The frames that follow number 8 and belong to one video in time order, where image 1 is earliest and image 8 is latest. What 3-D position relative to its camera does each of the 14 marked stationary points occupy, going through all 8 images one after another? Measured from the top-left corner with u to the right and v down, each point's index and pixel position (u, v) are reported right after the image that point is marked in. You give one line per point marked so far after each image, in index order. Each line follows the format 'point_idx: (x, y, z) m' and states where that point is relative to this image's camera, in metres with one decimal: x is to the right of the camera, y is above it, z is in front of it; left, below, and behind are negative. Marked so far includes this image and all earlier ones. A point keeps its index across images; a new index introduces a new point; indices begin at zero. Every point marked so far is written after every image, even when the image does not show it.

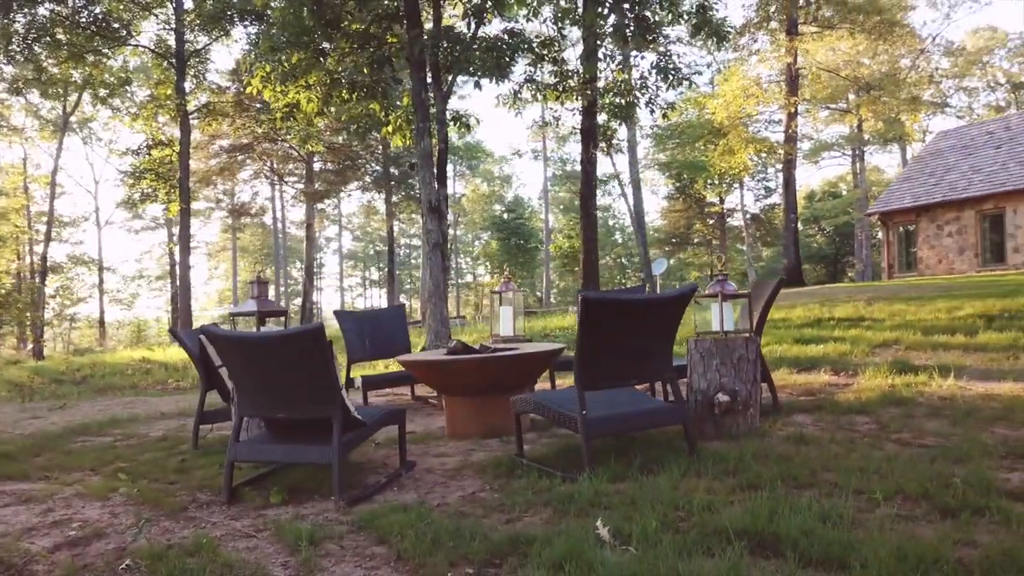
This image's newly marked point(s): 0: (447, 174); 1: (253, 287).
0: (-0.8, +1.4, +10.4) m
1: (-1.2, 0.0, +3.8) m
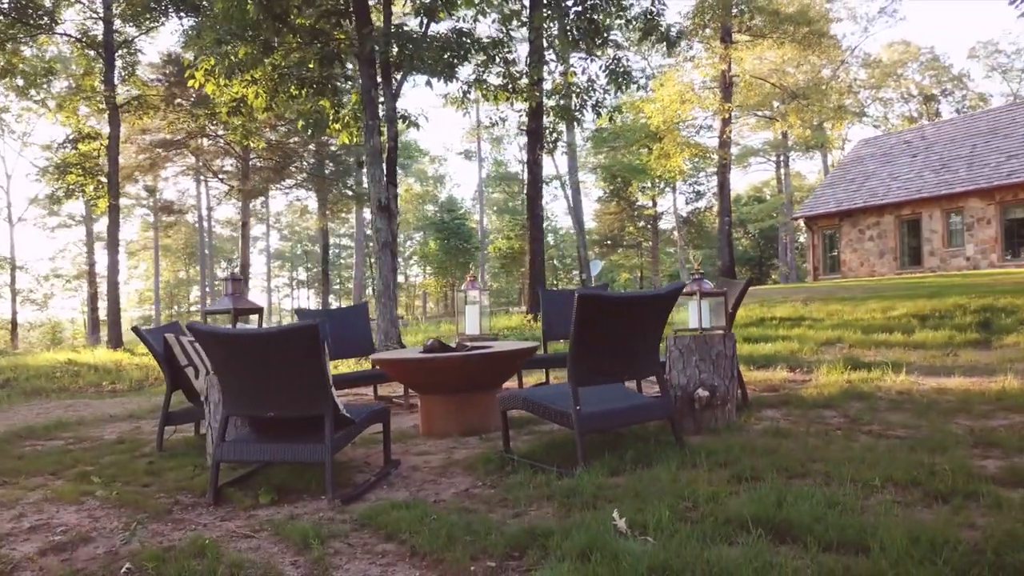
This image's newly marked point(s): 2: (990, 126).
0: (-1.4, +1.4, +10.3) m
1: (-1.3, 0.0, +3.7) m
2: (+11.0, +3.8, +19.1) m
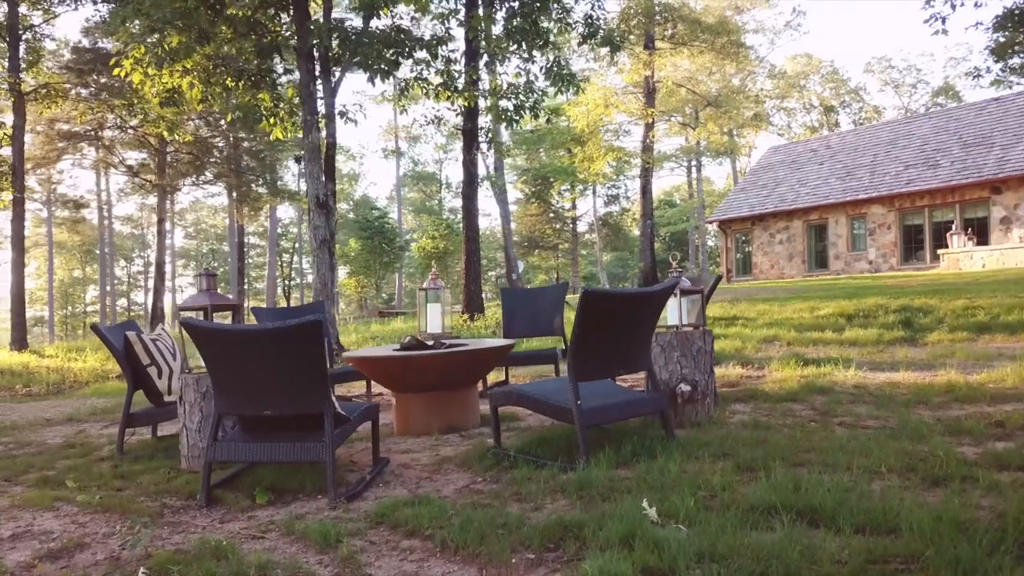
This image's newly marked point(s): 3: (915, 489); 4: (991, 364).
0: (-2.2, +1.4, +10.1) m
1: (-1.4, 0.0, +3.6) m
2: (+9.2, +3.8, +20.2) m
3: (+1.1, -0.6, +2.3) m
4: (+3.0, -0.5, +5.0) m
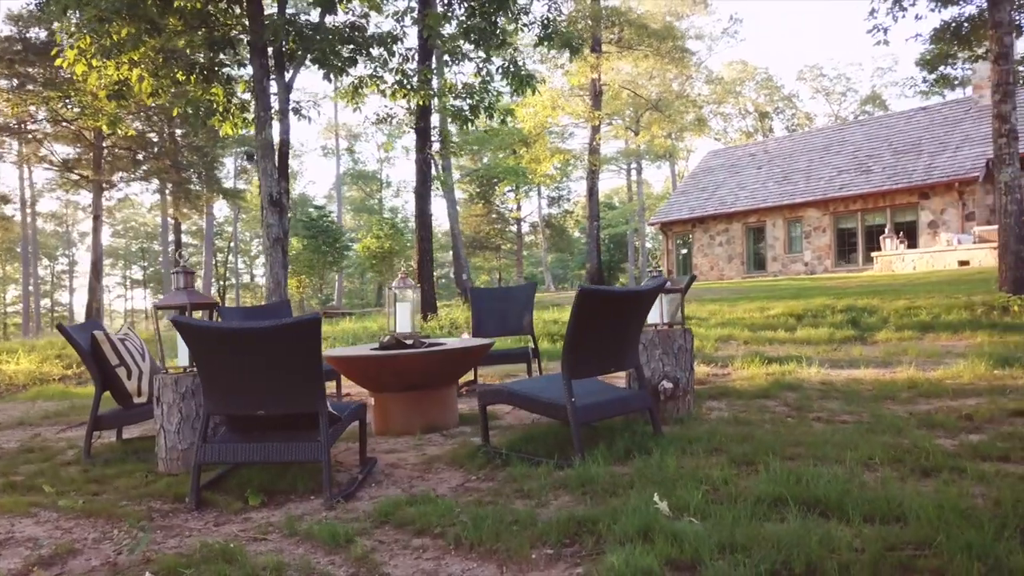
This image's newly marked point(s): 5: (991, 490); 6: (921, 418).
0: (-2.7, +1.4, +9.9) m
1: (-1.4, 0.0, +3.5) m
2: (+7.9, +3.7, +20.9) m
3: (+1.2, -0.6, +2.4) m
4: (+2.8, -0.5, +5.2) m
5: (+1.3, -0.6, +2.2) m
6: (+1.7, -0.5, +3.3) m
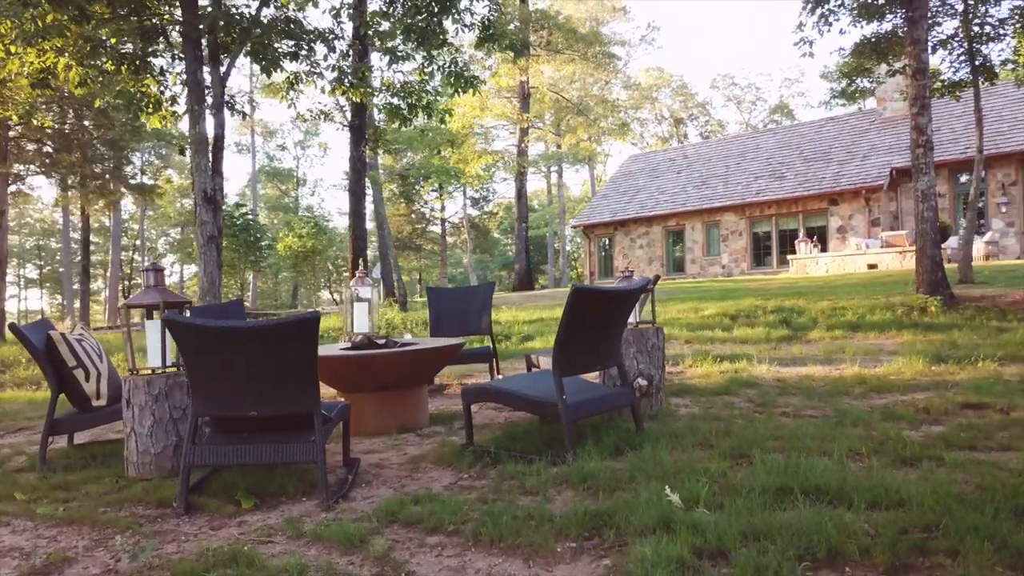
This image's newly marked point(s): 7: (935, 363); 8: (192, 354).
0: (-3.4, +1.4, +9.7) m
1: (-1.5, +0.1, +3.4) m
2: (+6.1, +3.7, +21.6) m
3: (+1.2, -0.6, +2.5) m
4: (+2.5, -0.5, +5.5) m
5: (+1.3, -0.6, +2.4) m
6: (+1.6, -0.5, +3.5) m
7: (+2.6, -0.5, +5.0) m
8: (-1.1, -0.2, +2.6) m
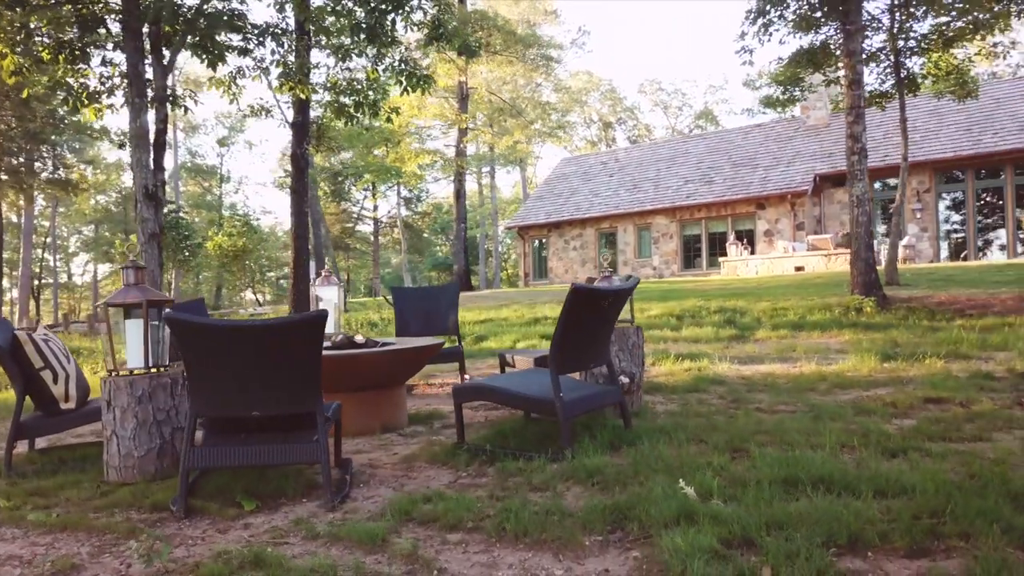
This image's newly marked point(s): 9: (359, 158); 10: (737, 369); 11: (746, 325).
0: (-4.0, +1.4, +9.4) m
1: (-1.6, +0.1, +3.3) m
2: (+4.4, +3.7, +22.1) m
3: (+1.2, -0.6, +2.6) m
4: (+2.3, -0.5, +5.8) m
5: (+1.4, -0.6, +2.5) m
6: (+1.5, -0.5, +3.7) m
7: (+2.4, -0.5, +5.3) m
8: (-1.0, -0.2, +2.6) m
9: (-3.6, +3.0, +18.8) m
10: (+1.5, -0.5, +5.3) m
11: (+2.5, -0.4, +8.5) m
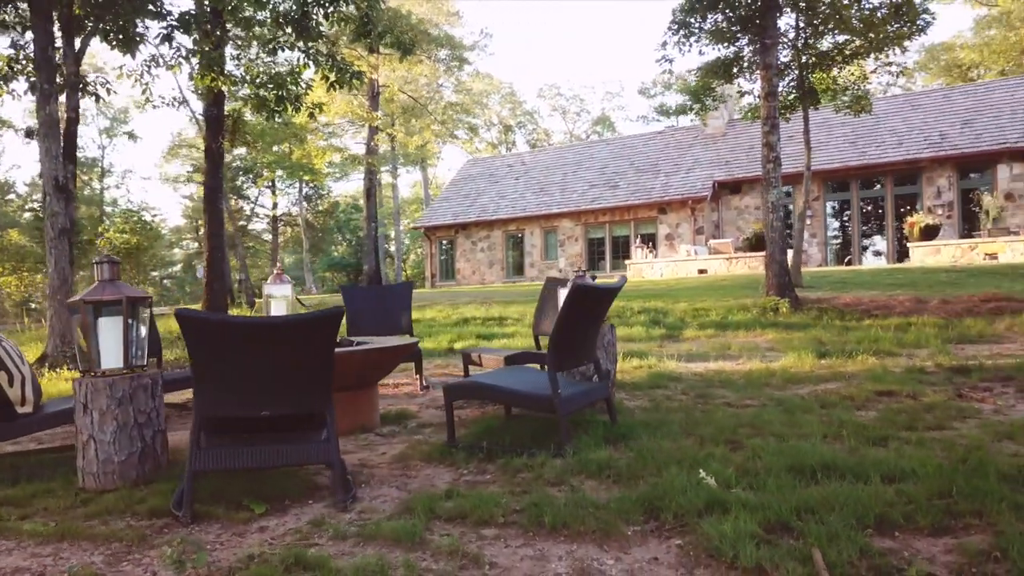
0: (-4.8, +1.5, +8.8) m
1: (-1.6, +0.1, +3.1) m
2: (+2.0, +3.6, +22.5) m
3: (+1.2, -0.6, +2.8) m
4: (+1.9, -0.5, +6.1) m
5: (+1.4, -0.5, +2.7) m
6: (+1.4, -0.5, +3.9) m
7: (+2.1, -0.5, +5.6) m
8: (-1.0, -0.2, +2.5) m
9: (-5.6, +3.0, +18.2) m
10: (+1.2, -0.5, +5.5) m
11: (+1.8, -0.4, +8.8) m
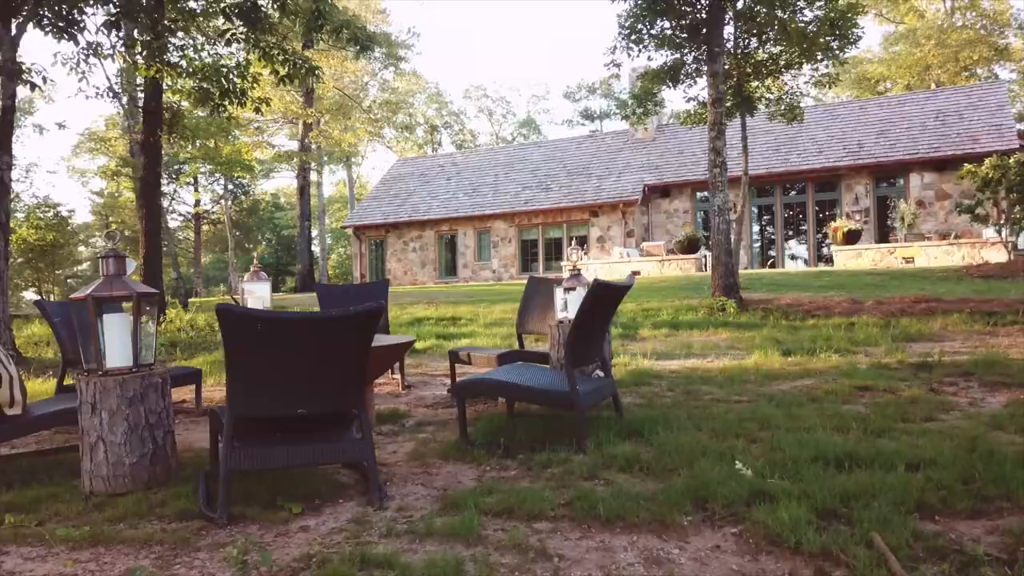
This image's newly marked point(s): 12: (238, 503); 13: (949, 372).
0: (-5.2, +1.5, +8.4) m
1: (-1.5, +0.1, +3.0) m
2: (+0.2, +3.6, +22.7) m
3: (+1.3, -0.6, +2.9) m
4: (+1.7, -0.5, +6.3) m
5: (+1.5, -0.5, +2.9) m
6: (+1.4, -0.5, +4.1) m
7: (+2.0, -0.5, +5.8) m
8: (-0.8, -0.2, +2.4) m
9: (-6.9, +3.0, +17.7) m
10: (+1.0, -0.5, +5.6) m
11: (+1.3, -0.4, +9.0) m
12: (-0.9, -0.7, +2.5) m
13: (+2.6, -0.5, +4.7) m
